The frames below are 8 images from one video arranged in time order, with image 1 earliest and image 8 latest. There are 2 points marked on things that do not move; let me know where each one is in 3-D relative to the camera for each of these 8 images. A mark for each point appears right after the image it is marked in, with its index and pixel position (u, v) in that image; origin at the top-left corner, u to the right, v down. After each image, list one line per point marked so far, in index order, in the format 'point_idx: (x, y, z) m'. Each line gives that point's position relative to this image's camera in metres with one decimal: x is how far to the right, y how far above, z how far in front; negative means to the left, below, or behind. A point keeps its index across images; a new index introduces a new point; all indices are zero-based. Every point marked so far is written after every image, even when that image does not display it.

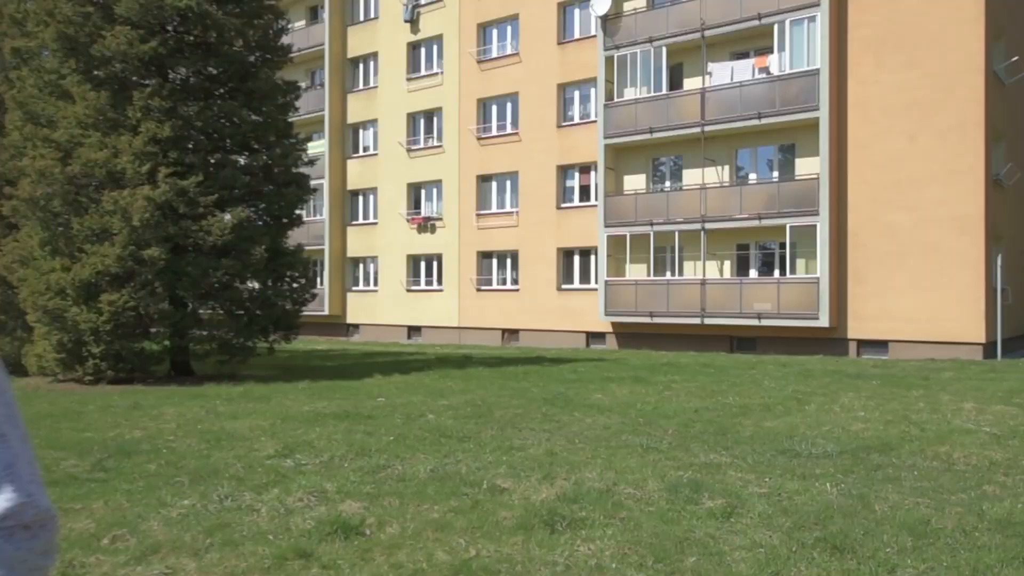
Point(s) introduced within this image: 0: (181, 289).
0: (-5.8, 0.0, +15.1) m
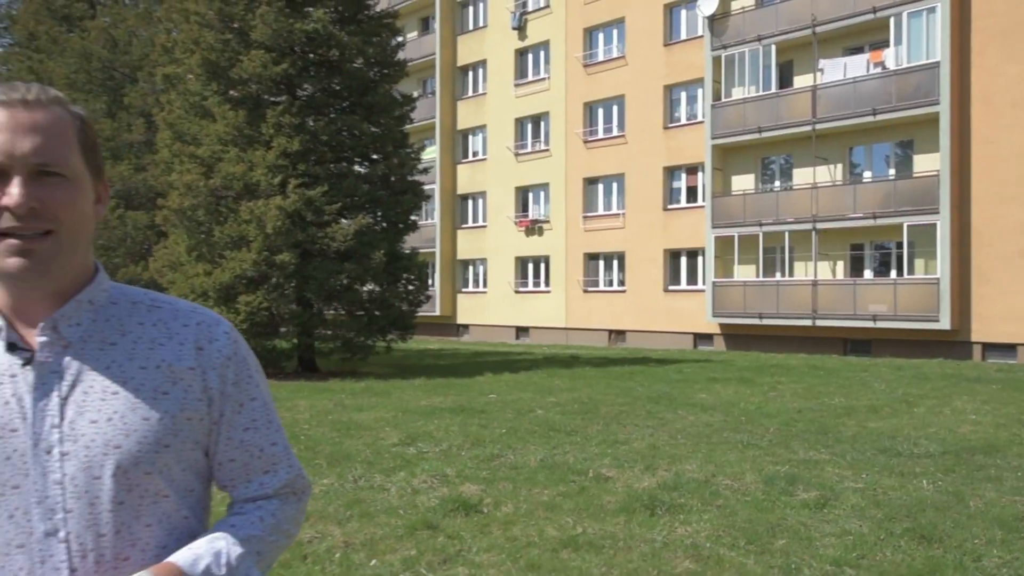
0: (-3.8, -0.1, +16.2) m
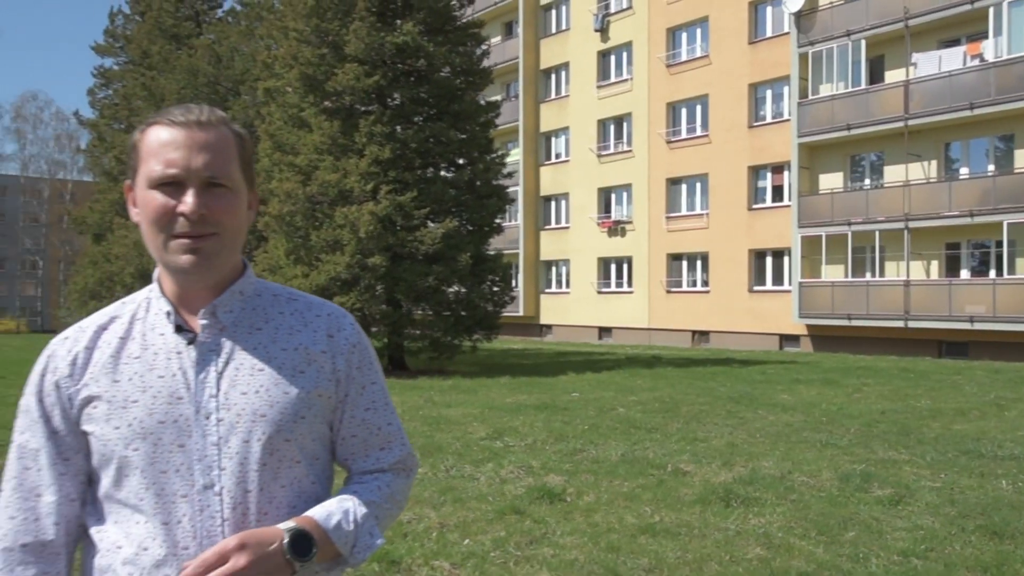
0: (-2.2, -0.1, +16.9) m
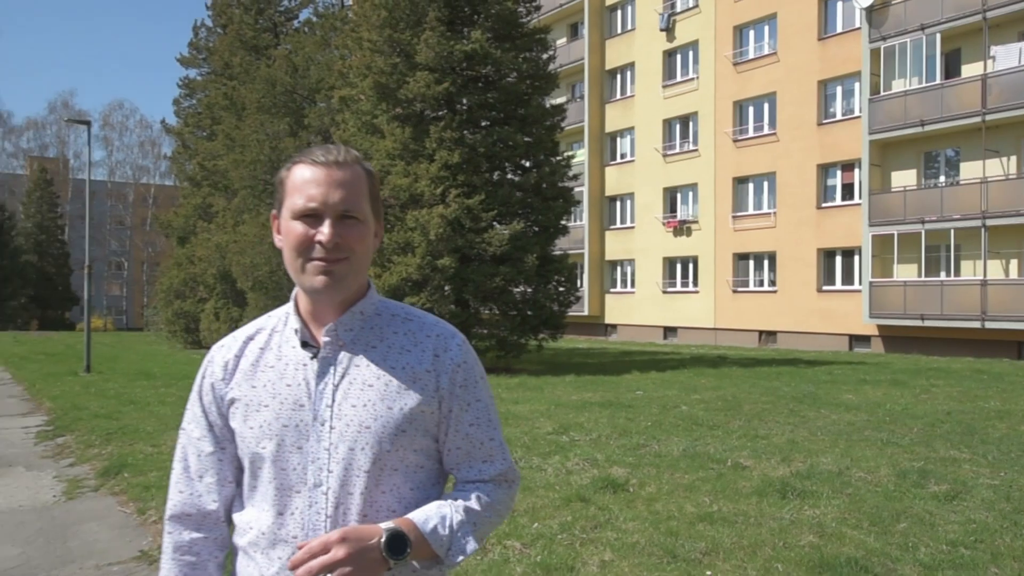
0: (-0.9, -0.1, +17.4) m
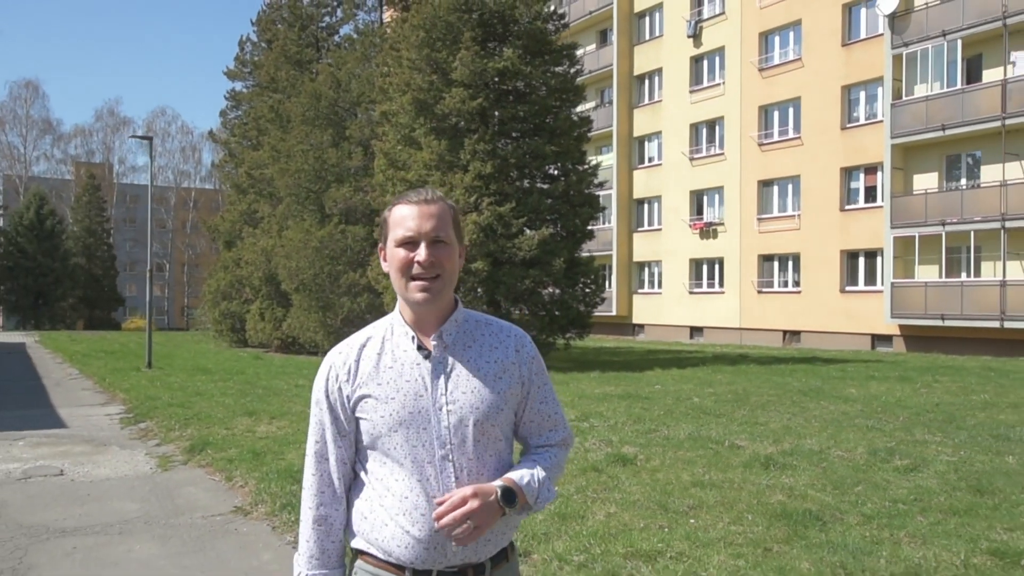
0: (-0.3, -0.1, +18.6) m
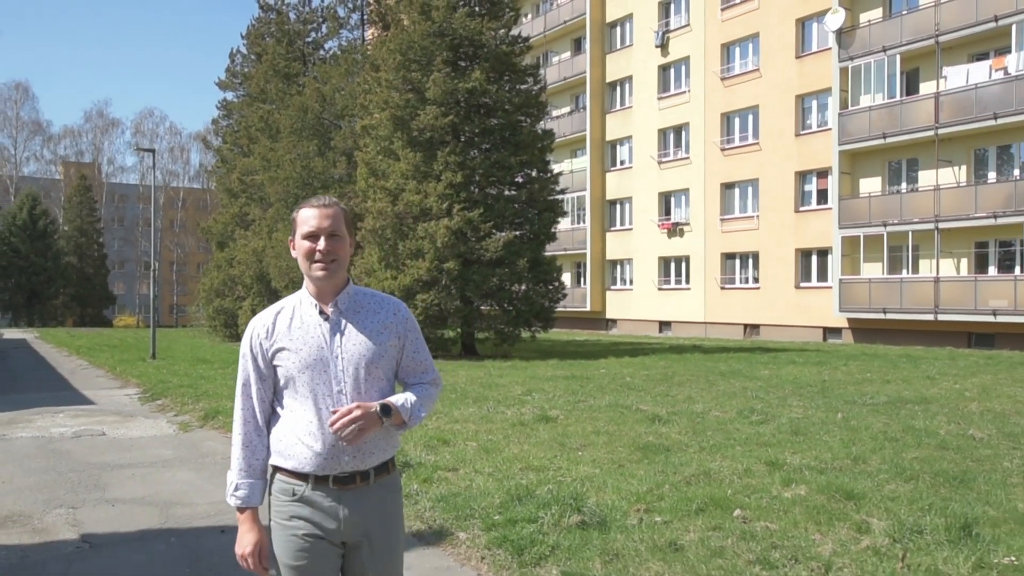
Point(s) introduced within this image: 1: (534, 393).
0: (-1.0, -0.1, +20.8) m
1: (+0.3, -1.5, +12.4) m
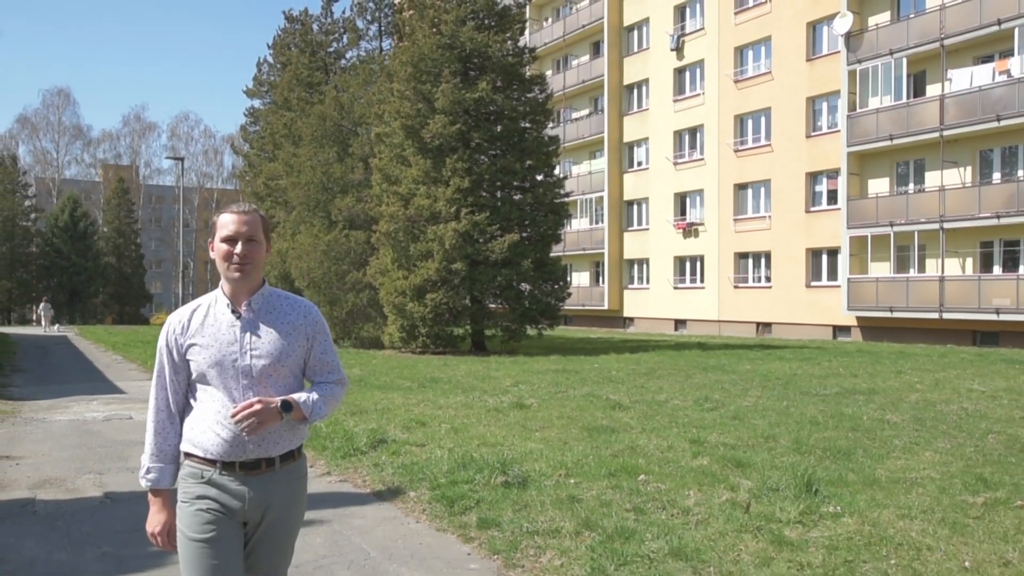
0: (-0.9, -0.1, +21.9) m
1: (+0.1, -1.5, +13.5) m
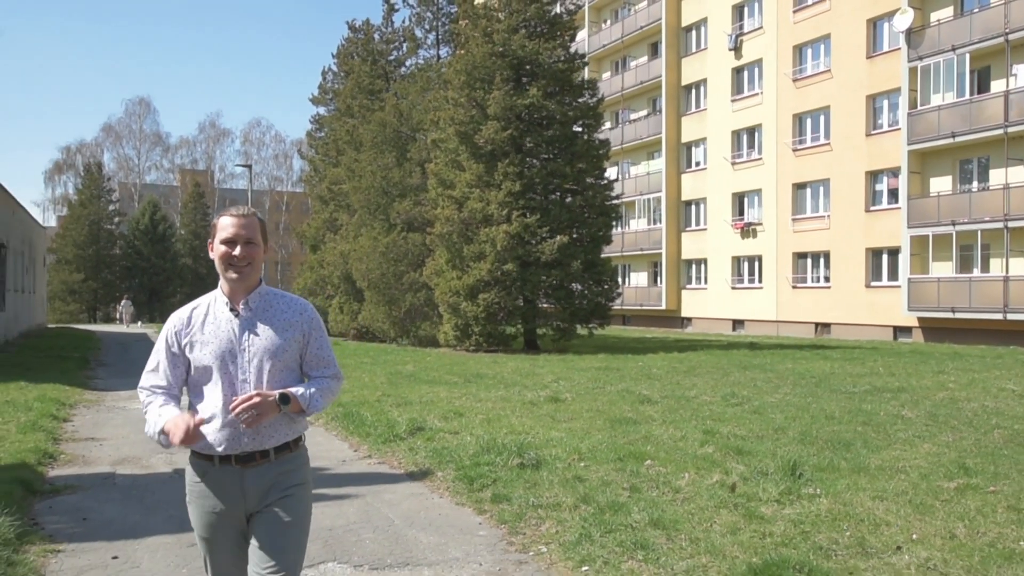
0: (+0.4, -0.1, +22.6) m
1: (+0.8, -1.5, +14.1) m
